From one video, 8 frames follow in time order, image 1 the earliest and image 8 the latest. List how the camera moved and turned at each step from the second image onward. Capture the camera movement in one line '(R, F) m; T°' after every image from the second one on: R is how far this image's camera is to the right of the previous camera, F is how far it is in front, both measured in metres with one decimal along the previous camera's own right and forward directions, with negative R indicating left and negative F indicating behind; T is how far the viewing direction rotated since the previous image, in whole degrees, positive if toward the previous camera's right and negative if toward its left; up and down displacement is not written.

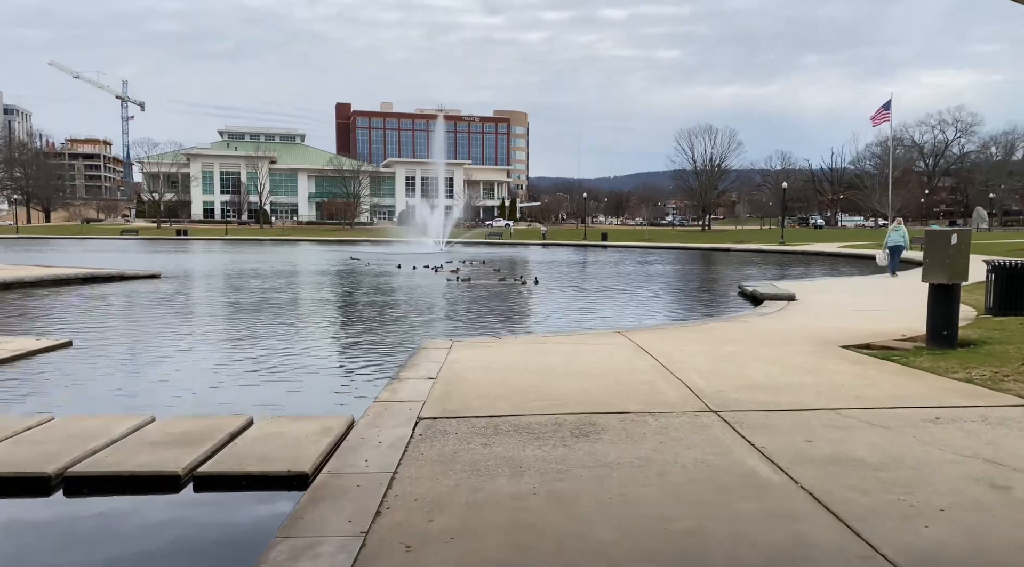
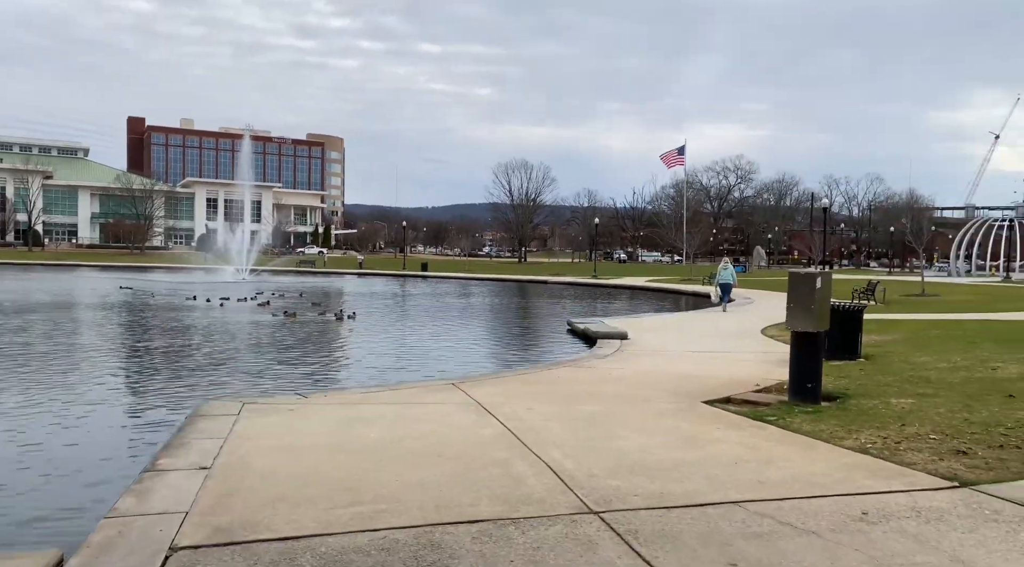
(0.0, +1.7) m; +12°
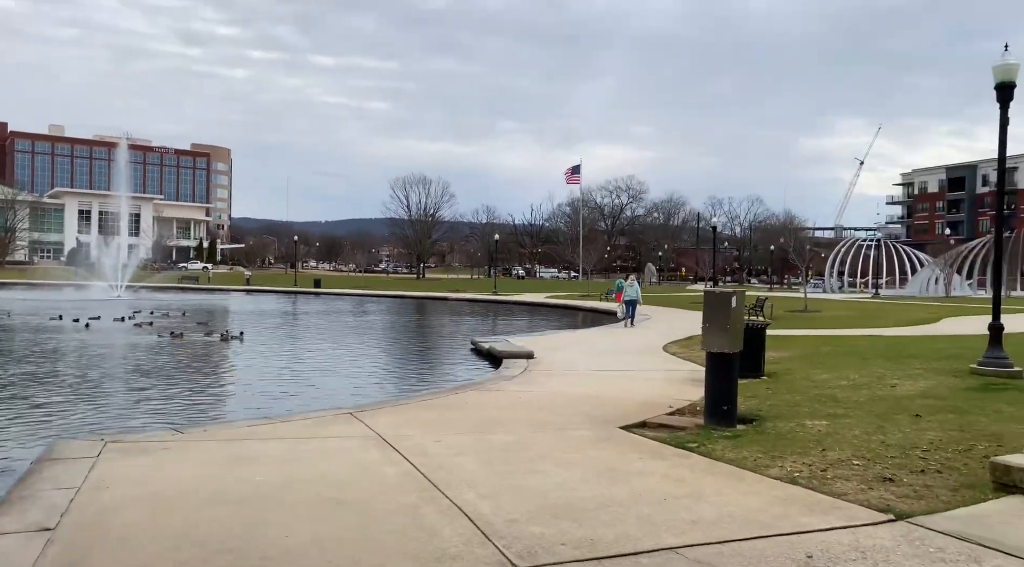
(-0.1, +0.6) m; +7°
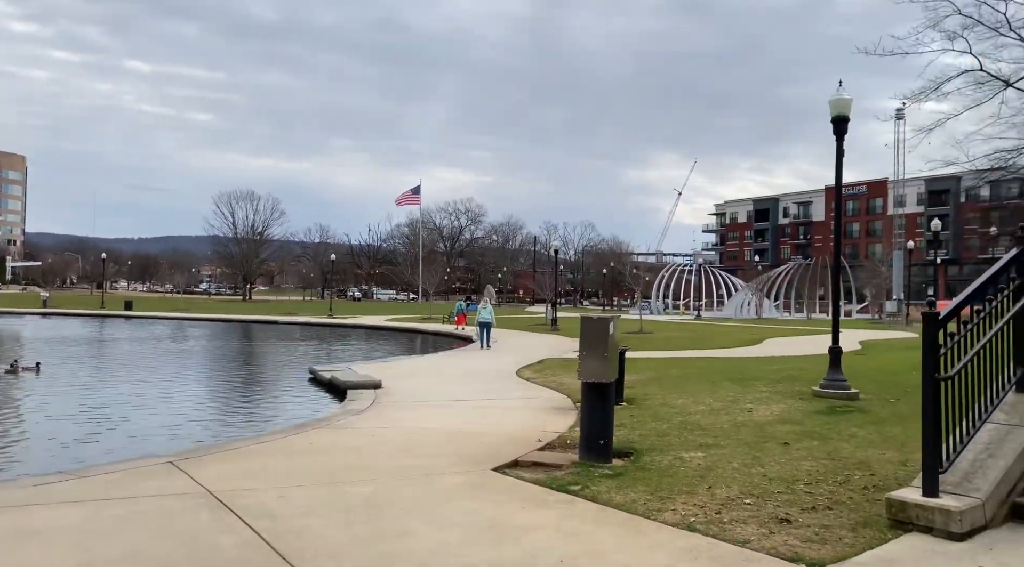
(-0.2, +0.8) m; +11°
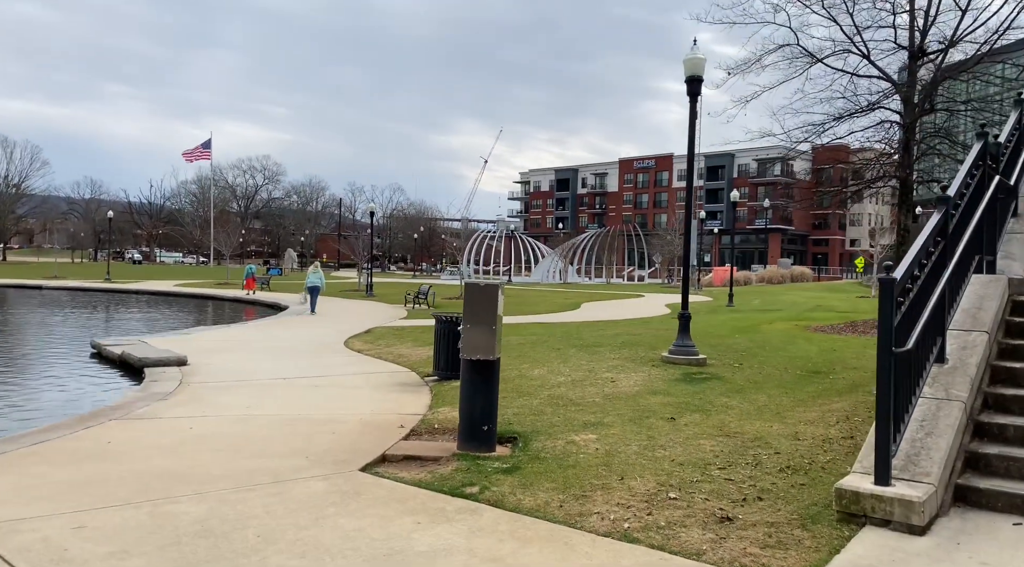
(-0.5, +1.2) m; +14°
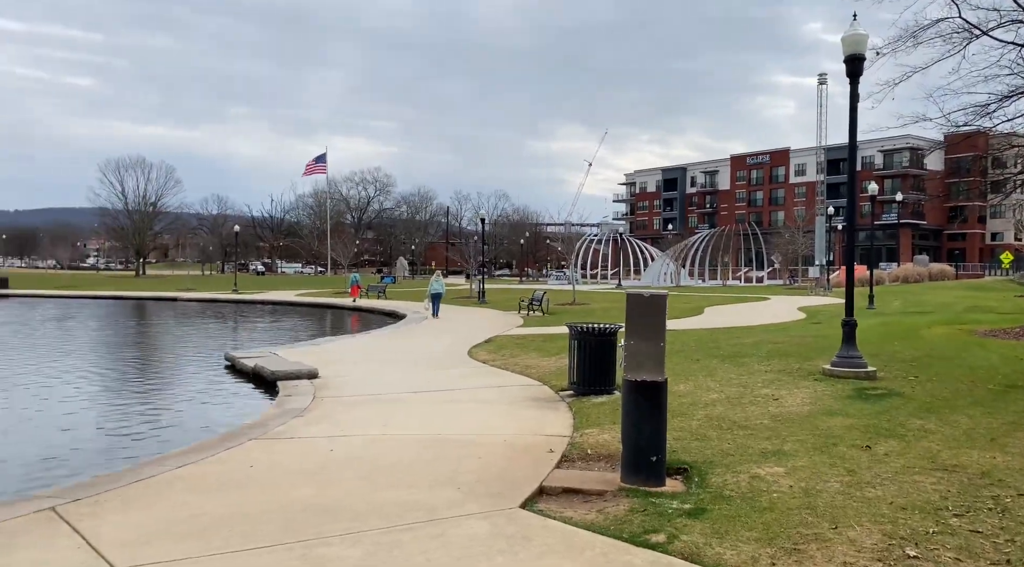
(-0.4, +0.9) m; -7°
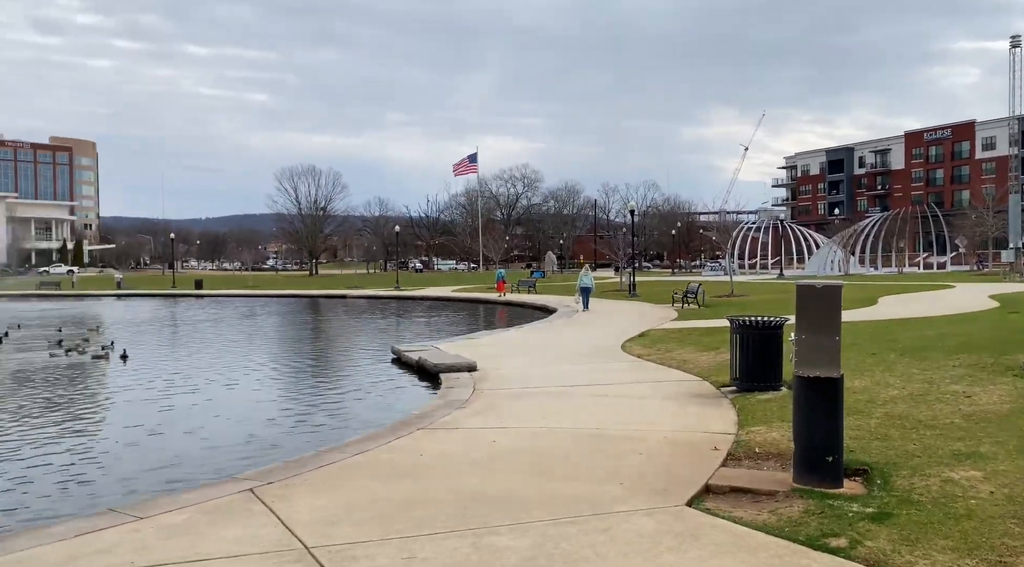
(-0.1, +0.1) m; -10°
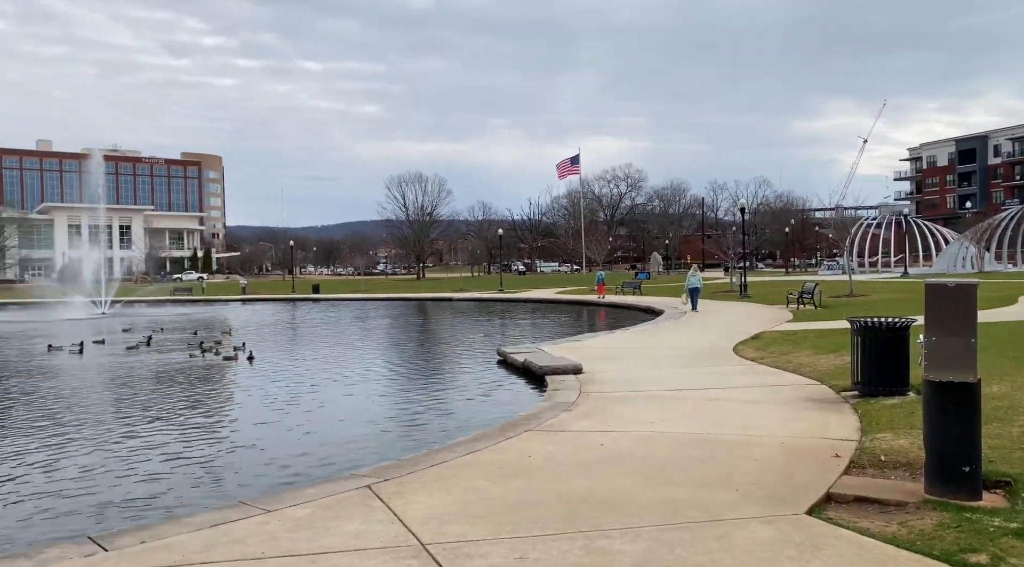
(0.0, 0.0) m; -7°
